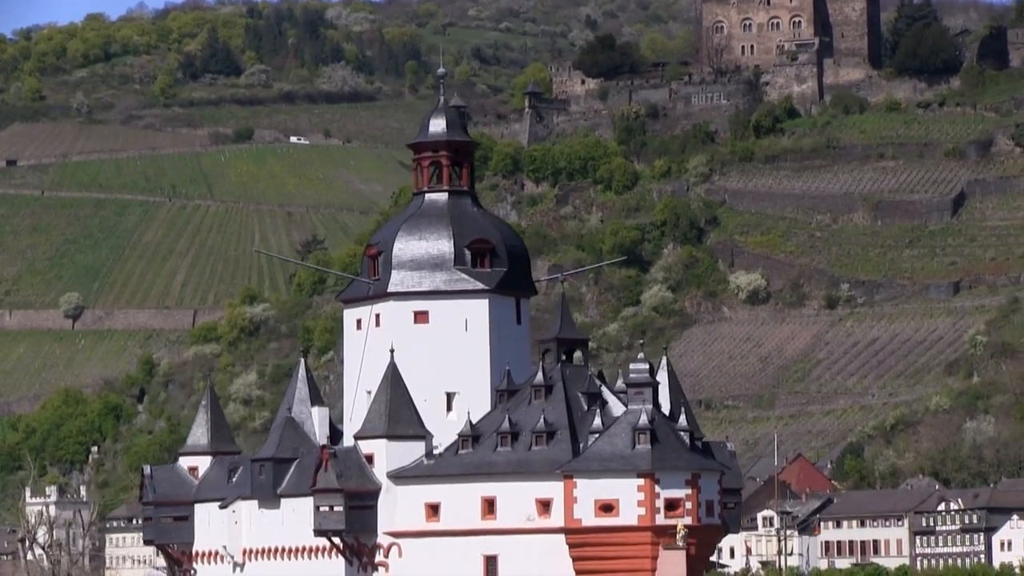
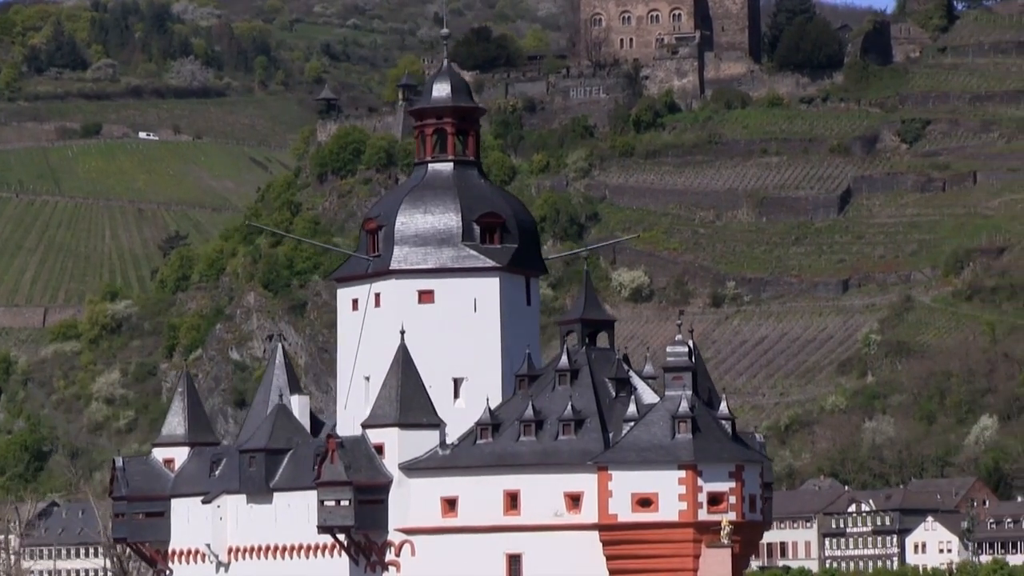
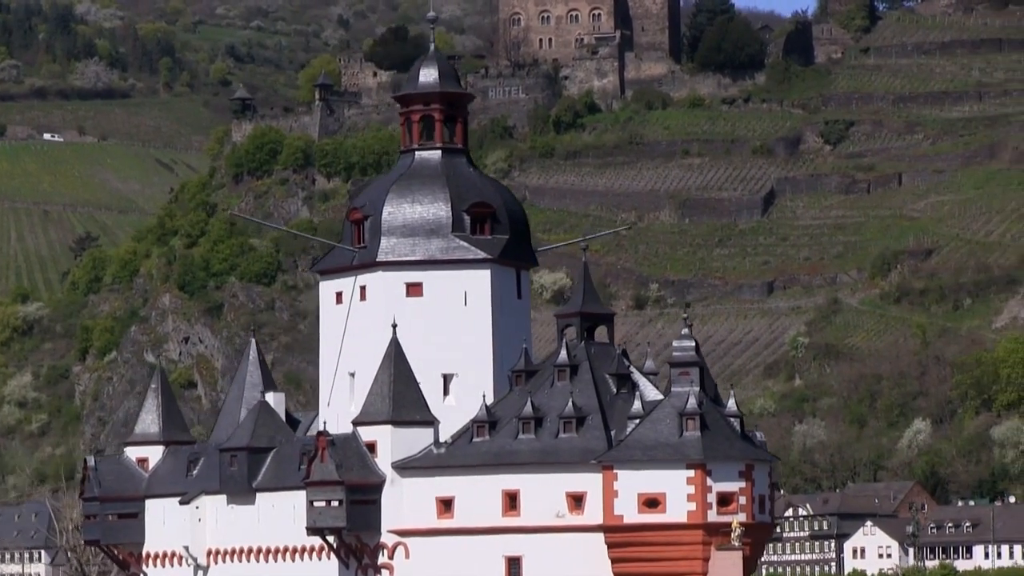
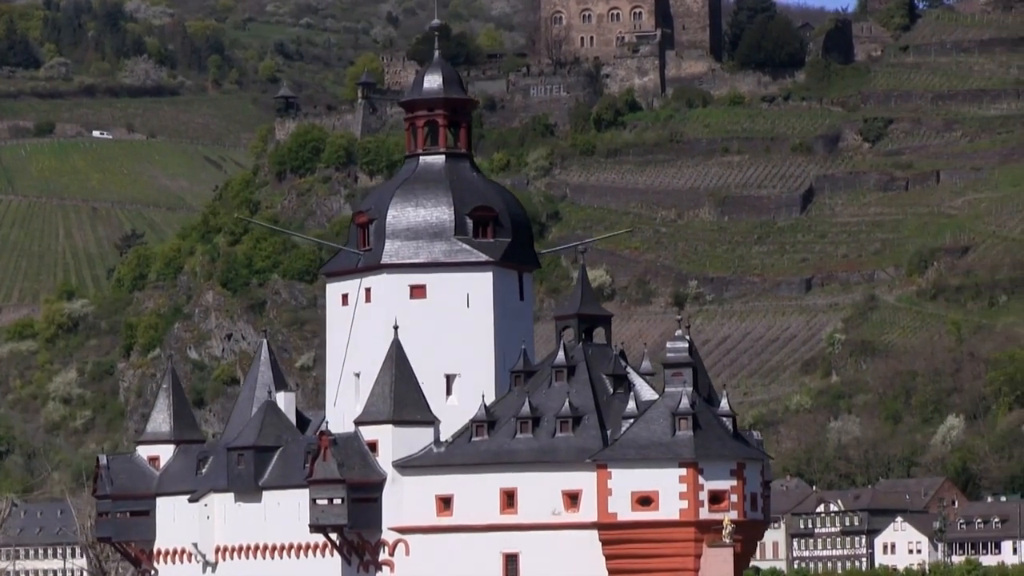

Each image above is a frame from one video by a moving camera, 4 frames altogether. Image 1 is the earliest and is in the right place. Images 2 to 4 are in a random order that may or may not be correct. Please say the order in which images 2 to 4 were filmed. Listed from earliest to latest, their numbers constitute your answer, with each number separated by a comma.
2, 4, 3
